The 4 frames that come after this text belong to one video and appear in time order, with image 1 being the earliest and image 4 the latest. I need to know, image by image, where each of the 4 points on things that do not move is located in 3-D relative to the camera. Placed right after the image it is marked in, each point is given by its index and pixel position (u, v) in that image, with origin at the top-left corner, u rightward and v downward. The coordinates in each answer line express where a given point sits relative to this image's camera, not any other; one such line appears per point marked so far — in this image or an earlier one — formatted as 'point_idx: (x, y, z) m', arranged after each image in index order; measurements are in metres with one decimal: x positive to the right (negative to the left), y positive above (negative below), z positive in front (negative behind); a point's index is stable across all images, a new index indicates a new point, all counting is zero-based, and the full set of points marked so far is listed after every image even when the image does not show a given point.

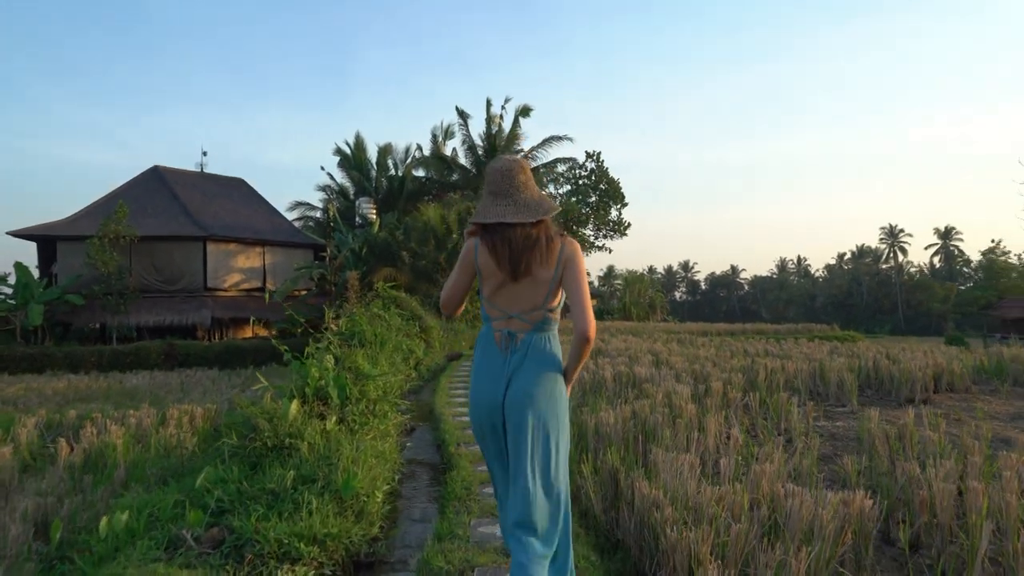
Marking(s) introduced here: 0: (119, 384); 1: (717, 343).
0: (-8.8, -2.2, +16.5) m
1: (+3.4, -0.9, +12.2) m
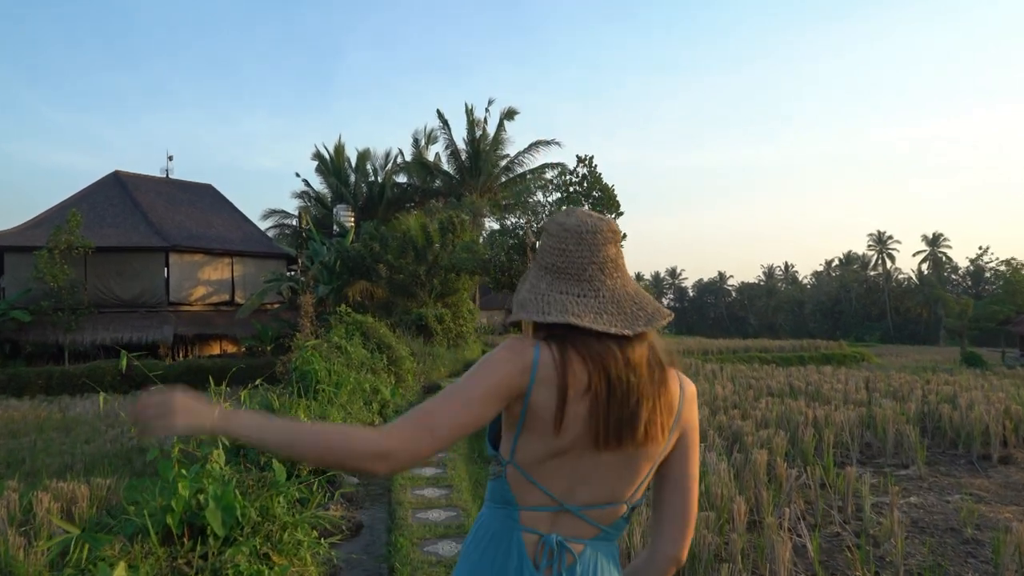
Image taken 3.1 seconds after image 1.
0: (-9.1, -2.6, +14.9) m
1: (+3.2, -1.2, +10.7) m
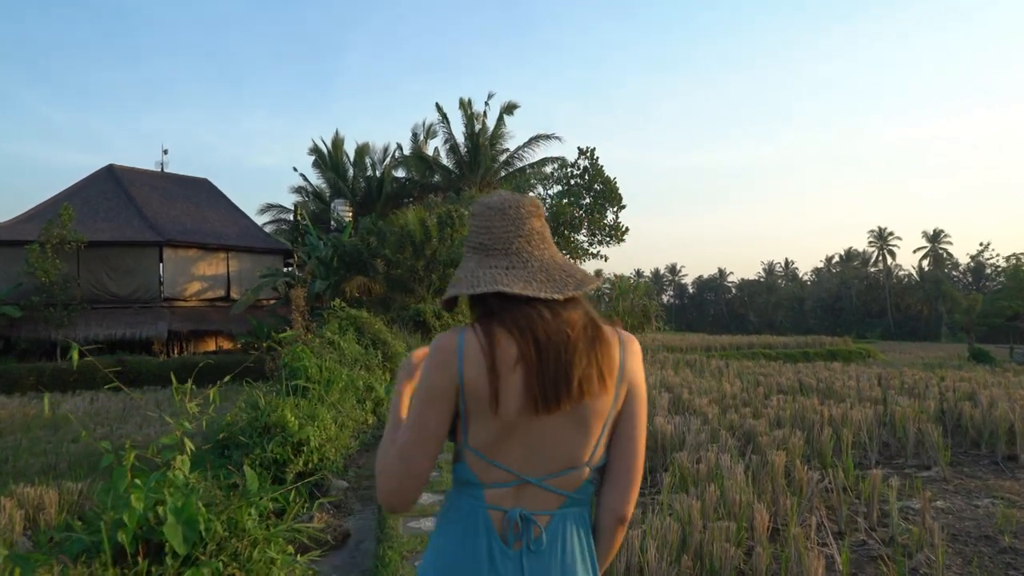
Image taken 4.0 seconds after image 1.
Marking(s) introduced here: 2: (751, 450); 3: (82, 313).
0: (-9.1, -2.4, +14.6) m
1: (+3.2, -1.2, +10.4) m
2: (+1.7, -1.1, +5.1) m
3: (-11.7, -0.7, +20.0) m
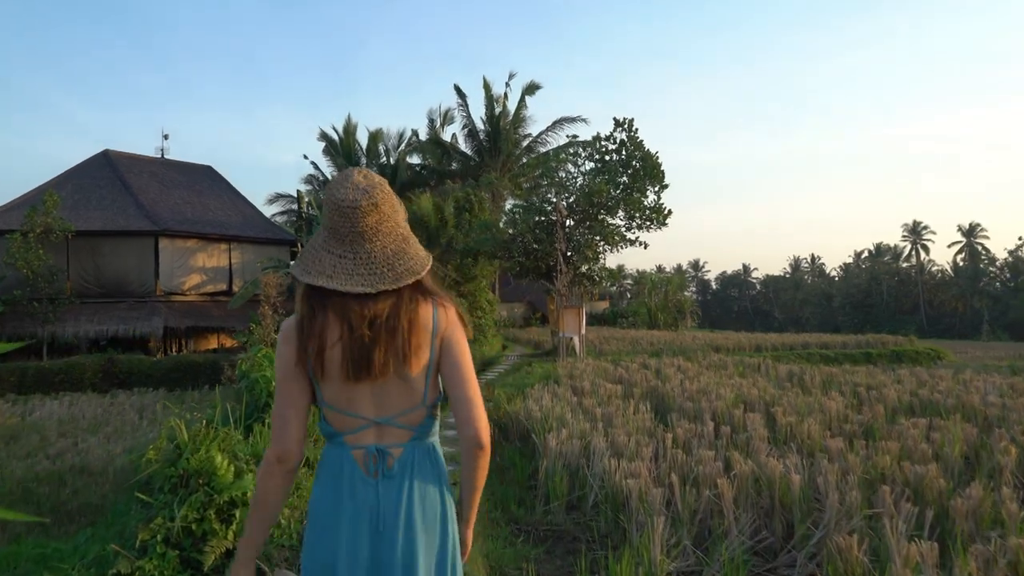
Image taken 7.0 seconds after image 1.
0: (-8.6, -2.3, +12.9) m
1: (+3.5, -1.0, +8.5) m
2: (+1.9, -1.0, +3.2) m
3: (-11.1, -0.5, +18.4) m
